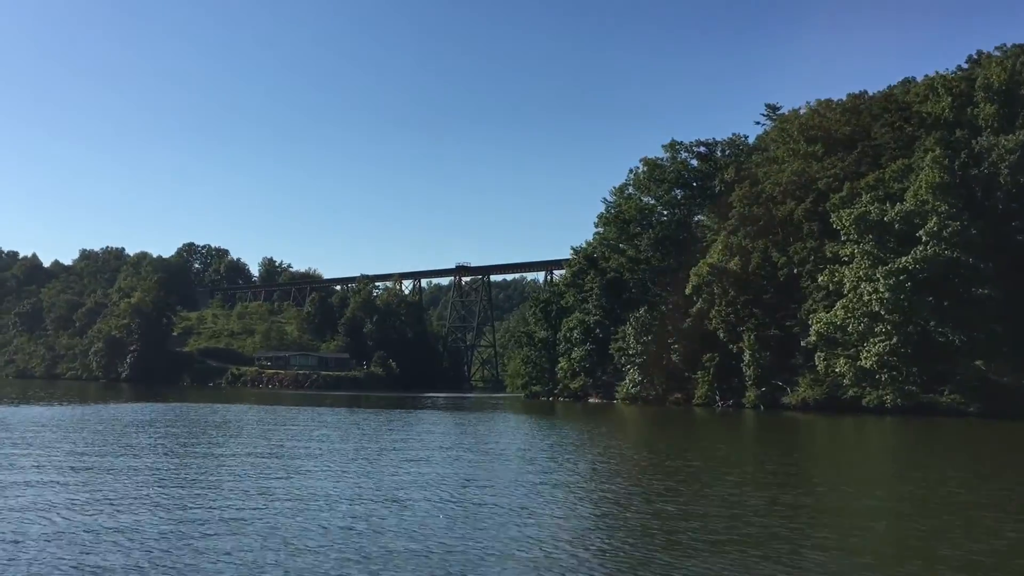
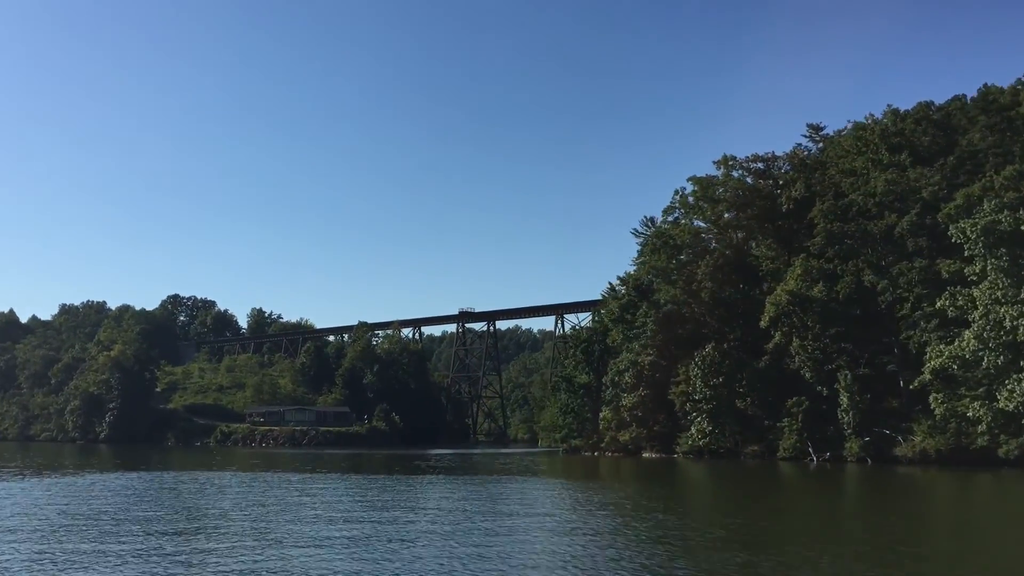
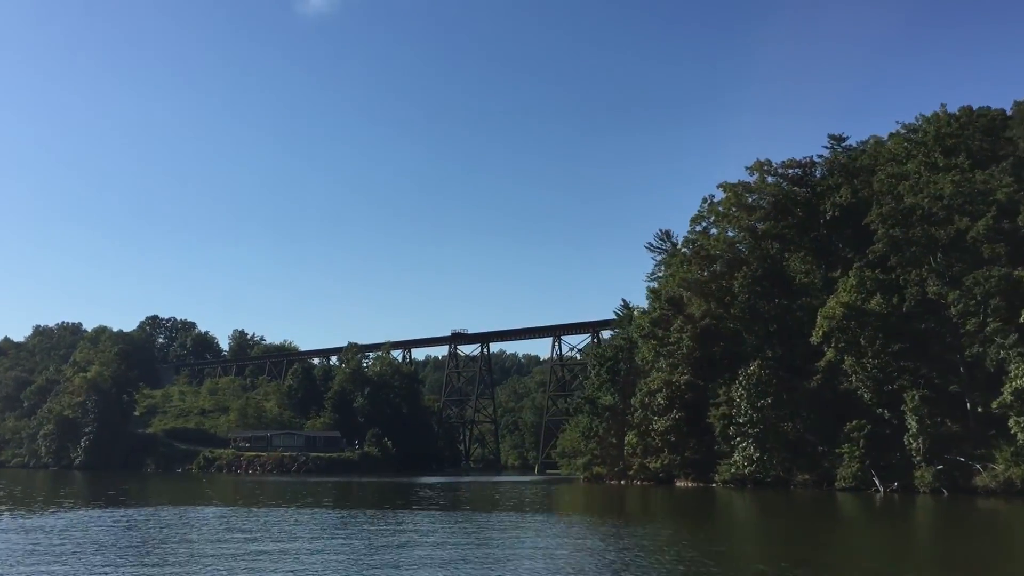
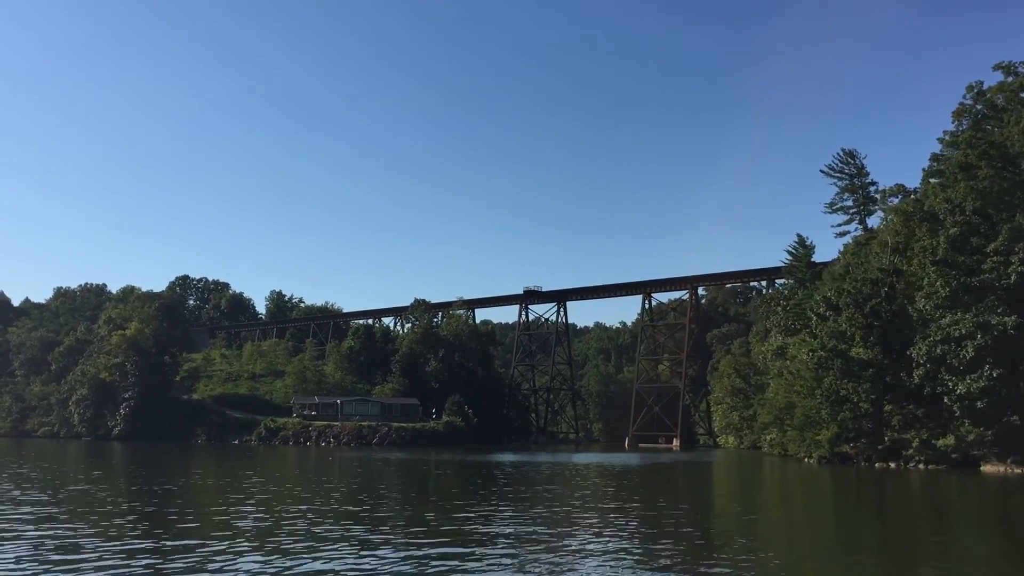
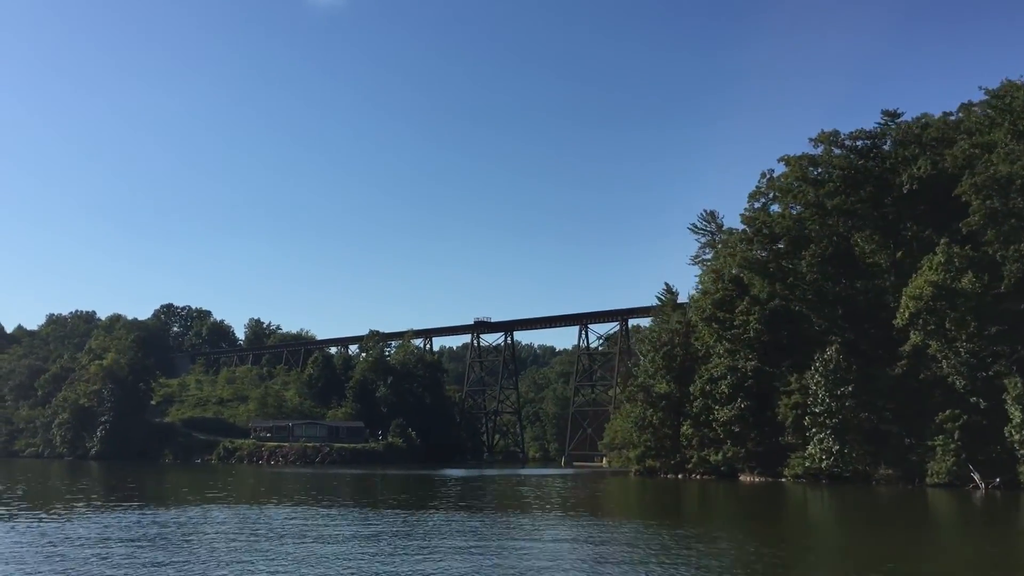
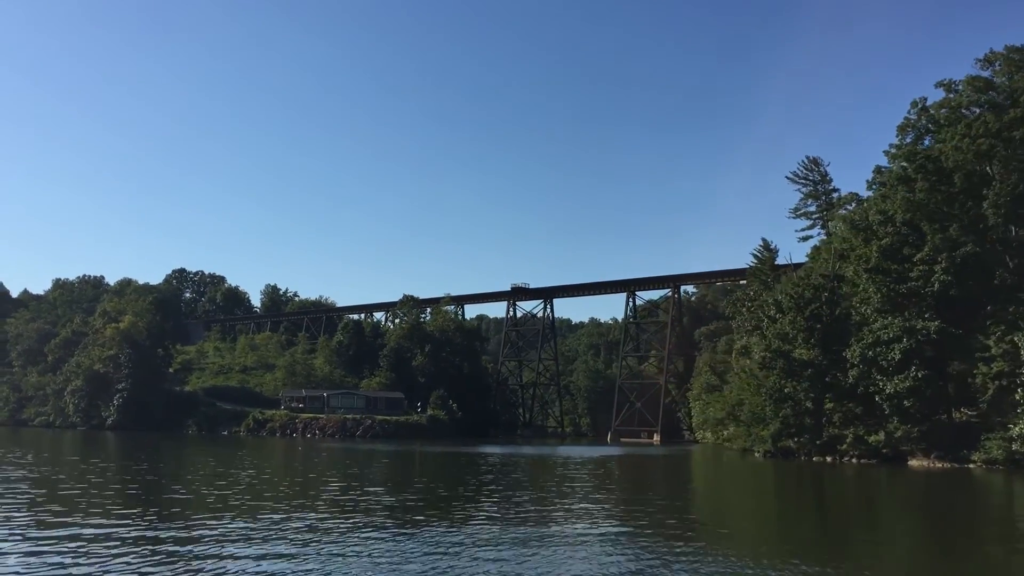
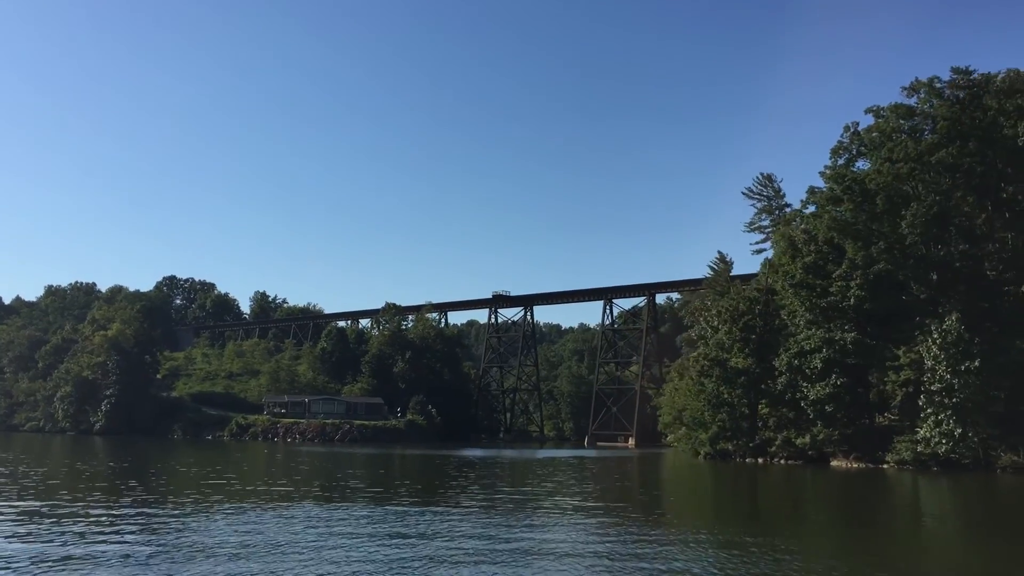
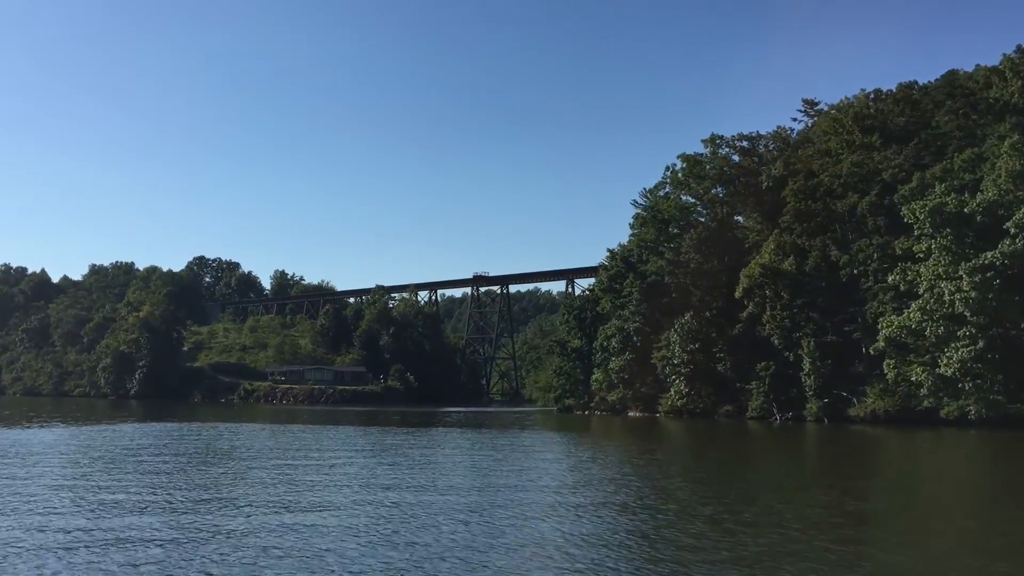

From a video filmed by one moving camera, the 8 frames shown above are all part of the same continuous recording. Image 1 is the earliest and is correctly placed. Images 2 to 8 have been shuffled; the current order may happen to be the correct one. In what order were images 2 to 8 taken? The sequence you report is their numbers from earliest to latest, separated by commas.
8, 2, 3, 5, 7, 6, 4
